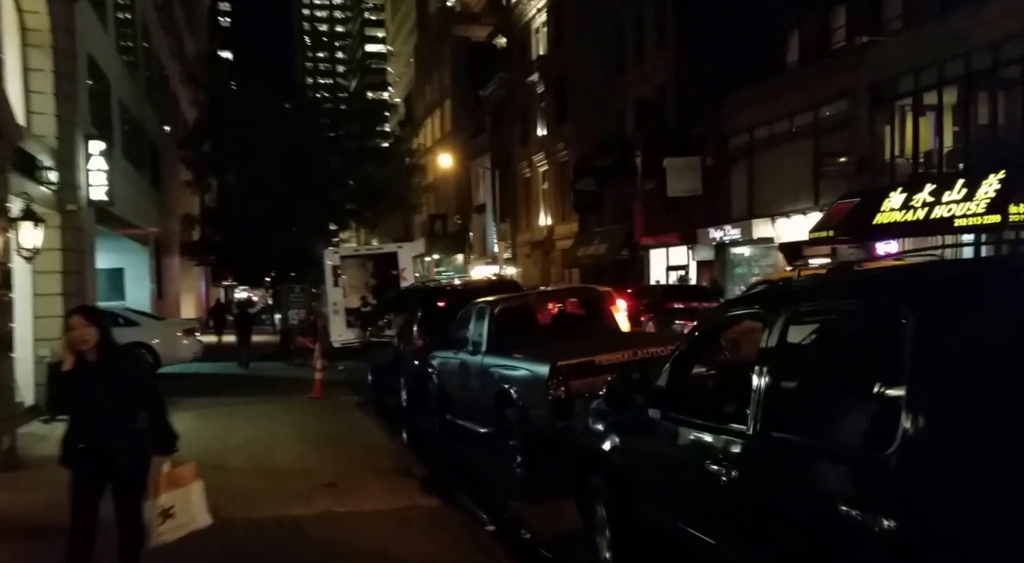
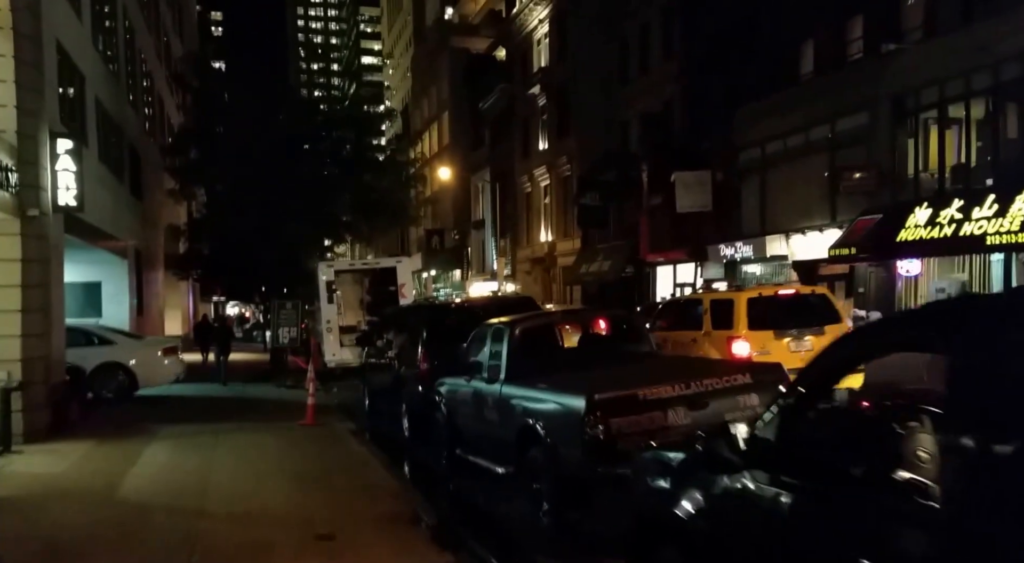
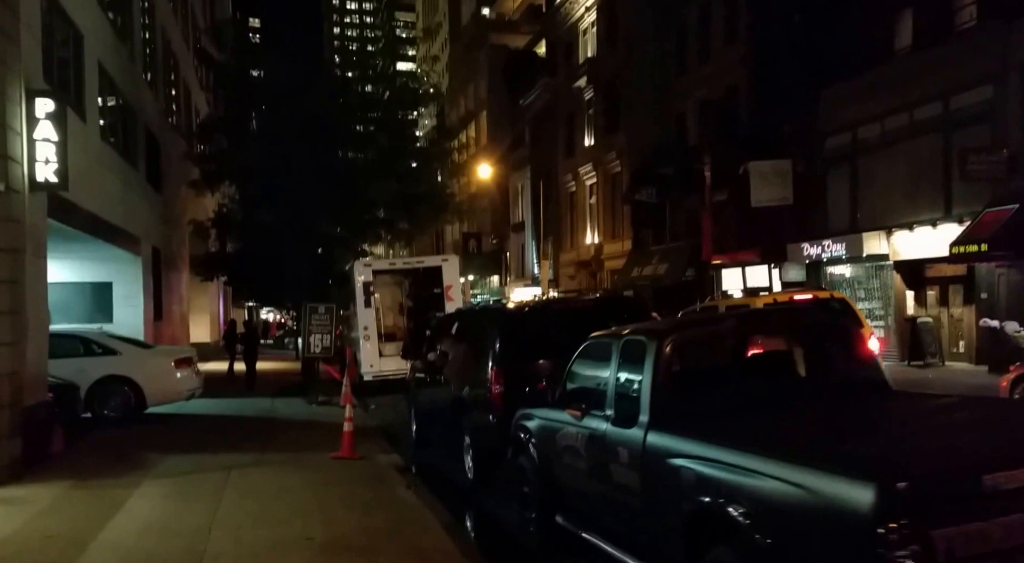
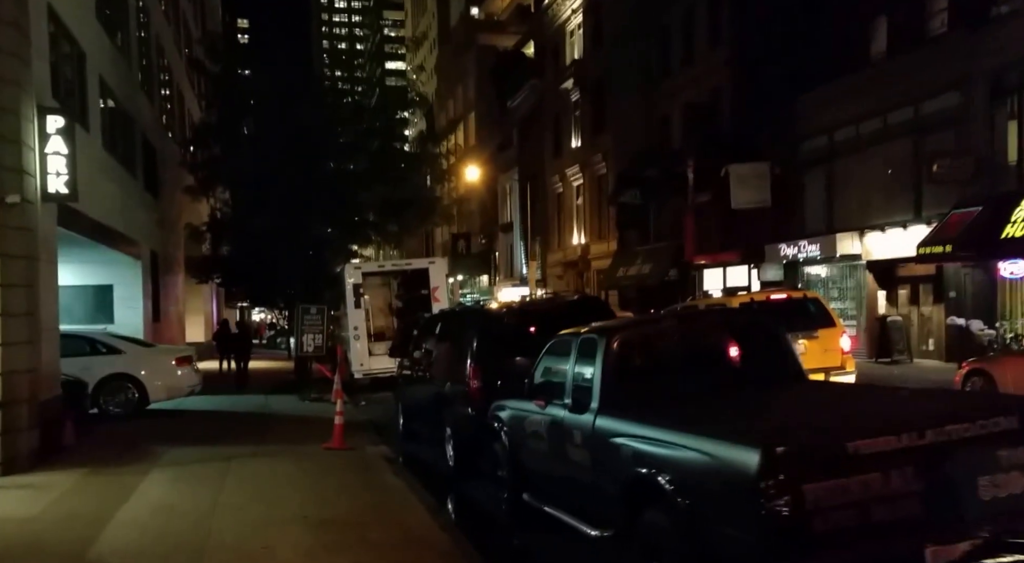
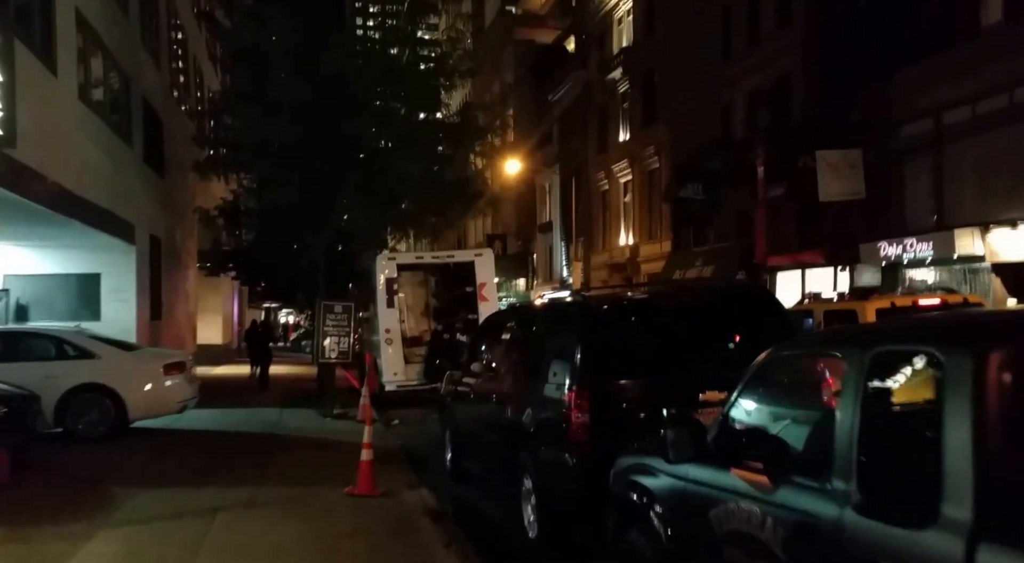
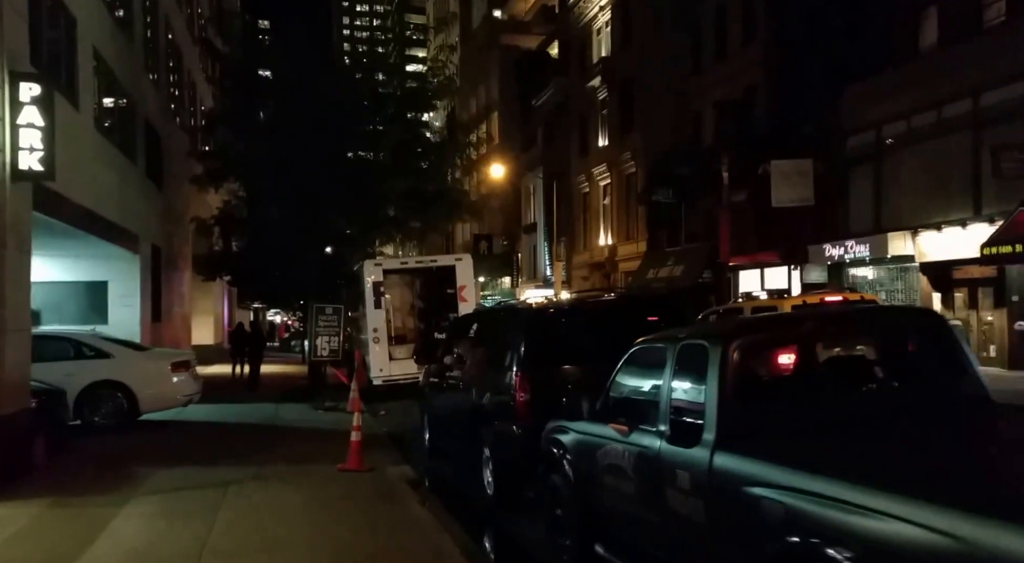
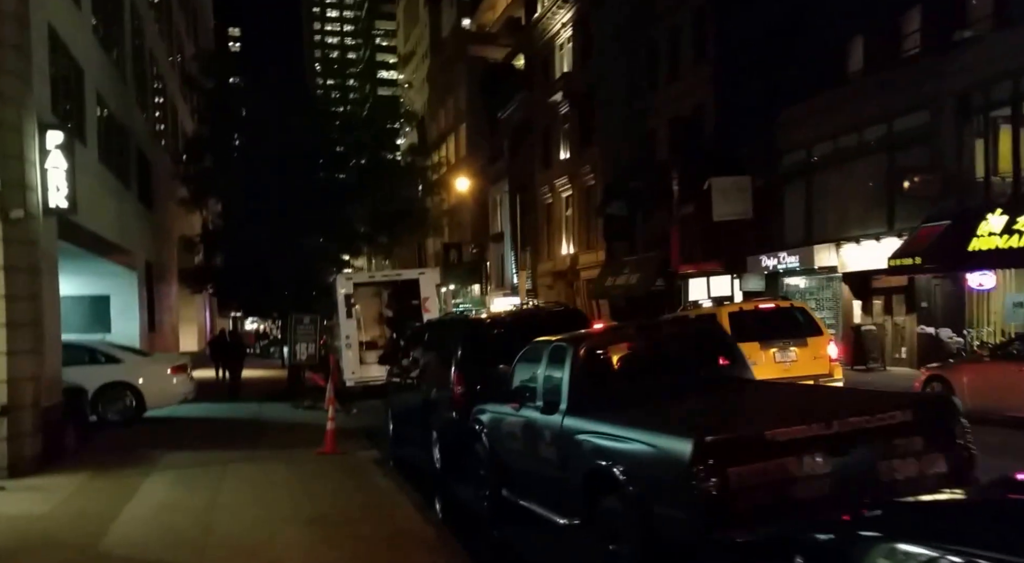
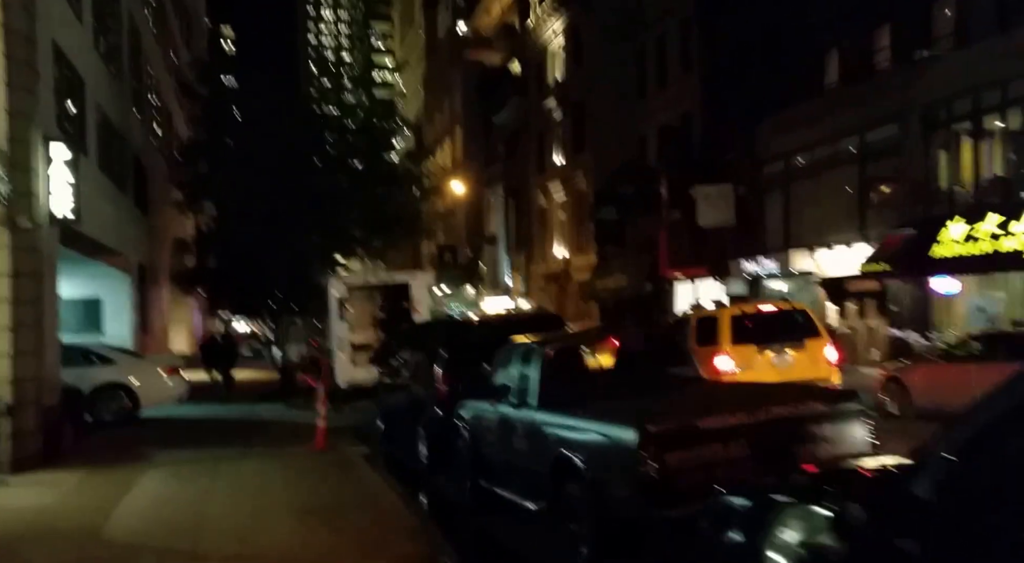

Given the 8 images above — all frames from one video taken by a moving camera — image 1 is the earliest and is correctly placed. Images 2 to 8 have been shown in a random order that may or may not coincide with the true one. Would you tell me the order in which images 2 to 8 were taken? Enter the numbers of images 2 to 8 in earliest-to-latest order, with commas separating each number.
2, 8, 7, 4, 3, 6, 5
